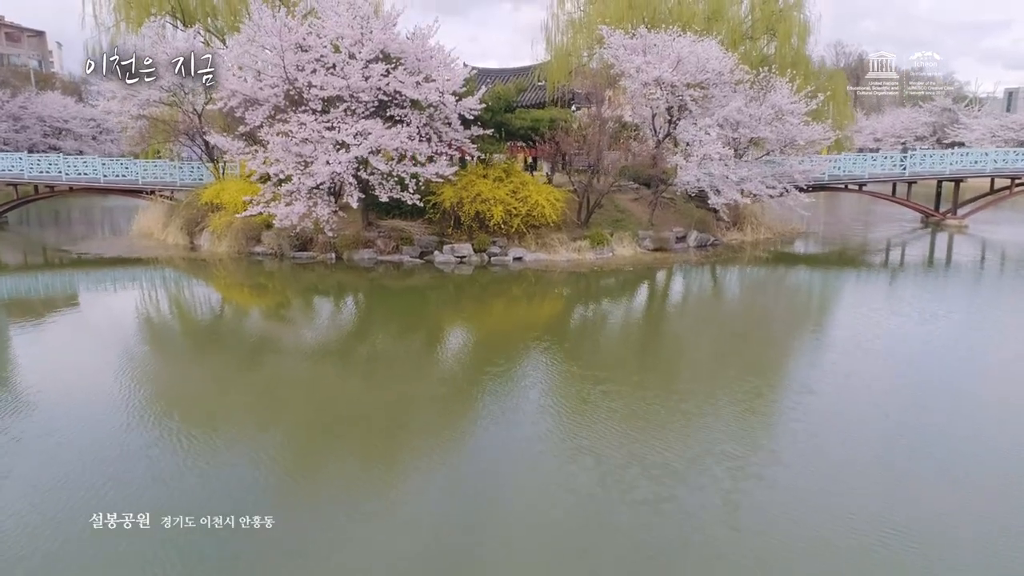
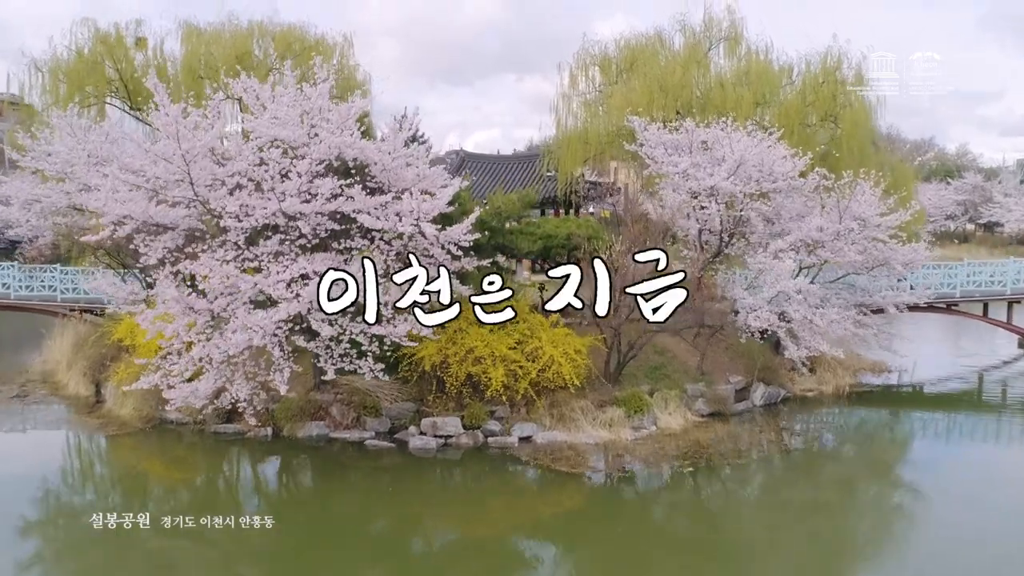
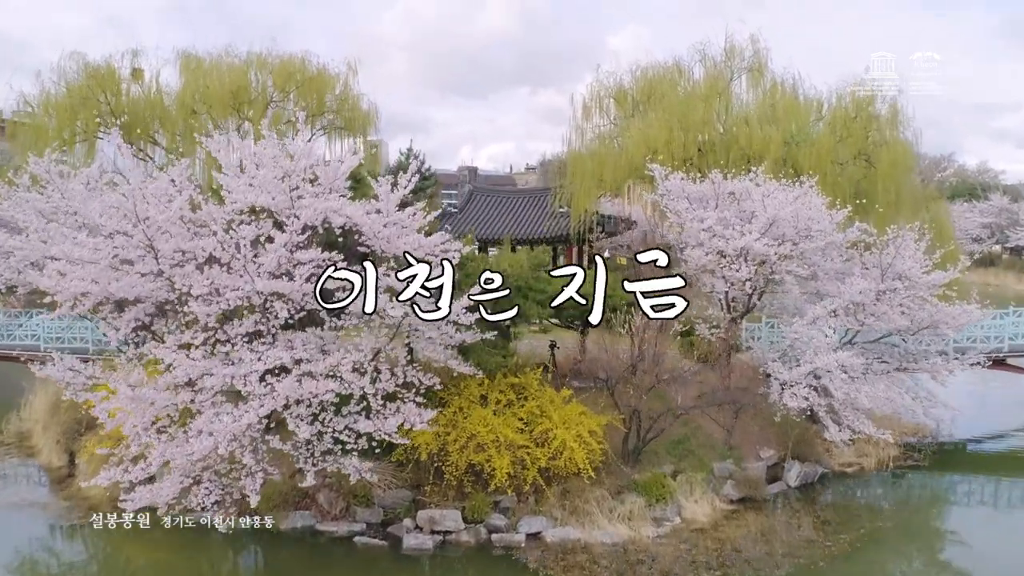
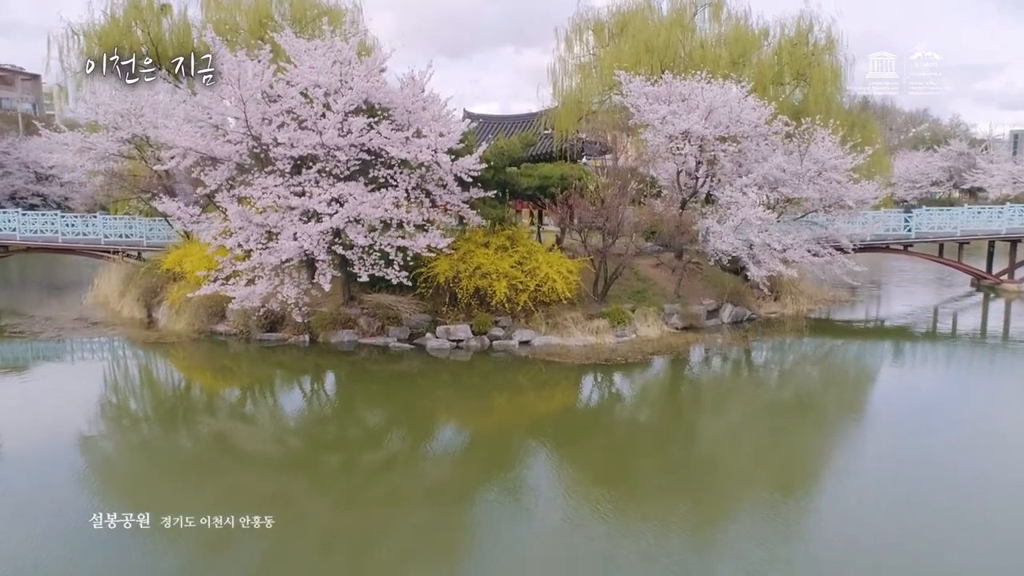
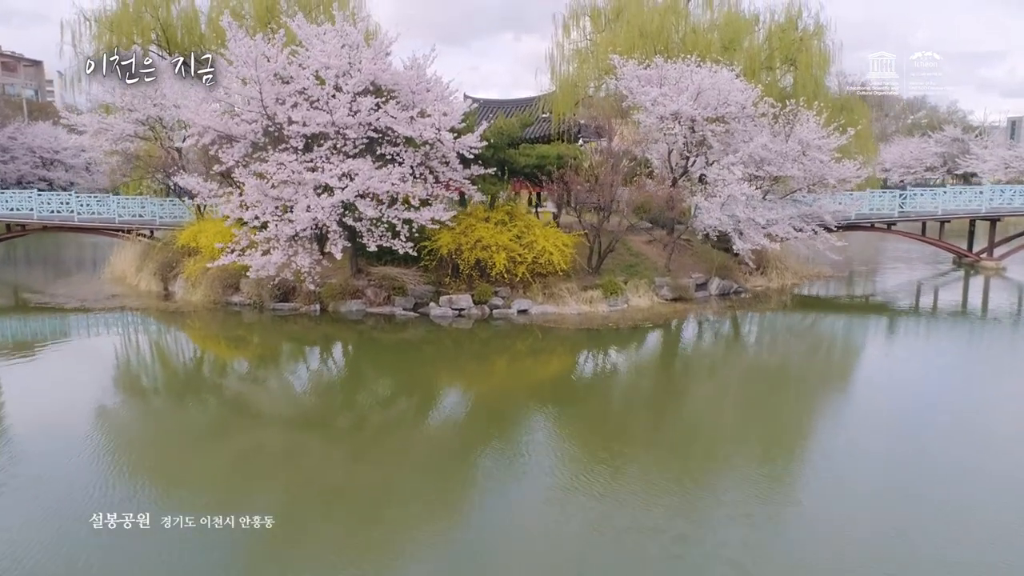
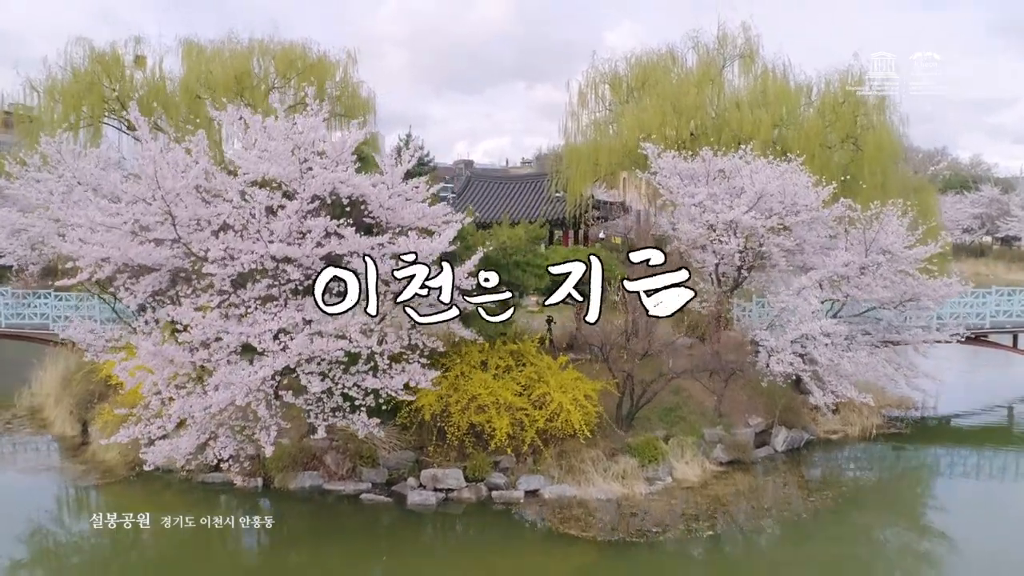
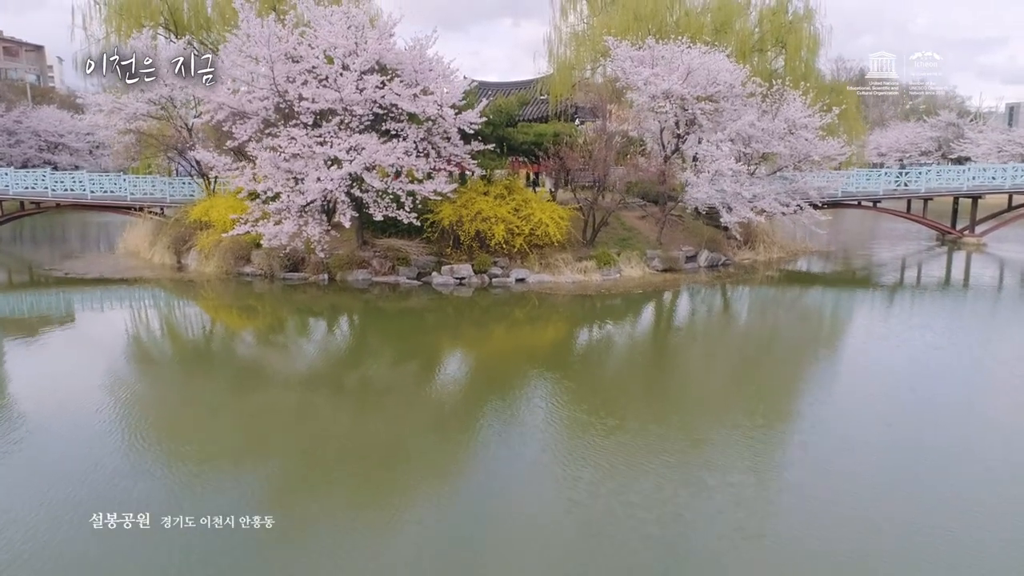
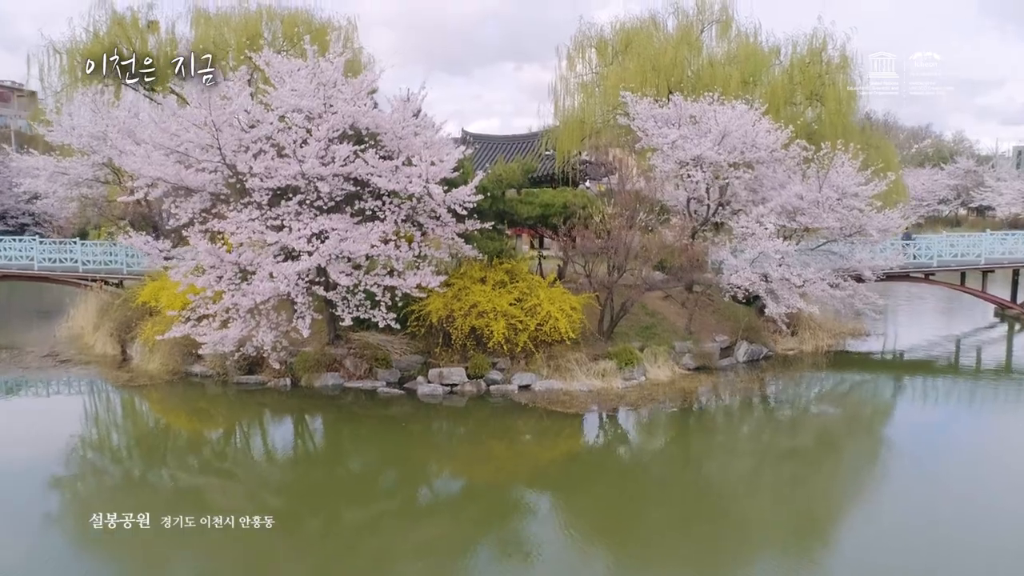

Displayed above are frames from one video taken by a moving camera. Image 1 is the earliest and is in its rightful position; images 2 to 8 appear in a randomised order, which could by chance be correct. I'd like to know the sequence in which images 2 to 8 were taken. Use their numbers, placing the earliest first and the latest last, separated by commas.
7, 5, 4, 8, 2, 6, 3
